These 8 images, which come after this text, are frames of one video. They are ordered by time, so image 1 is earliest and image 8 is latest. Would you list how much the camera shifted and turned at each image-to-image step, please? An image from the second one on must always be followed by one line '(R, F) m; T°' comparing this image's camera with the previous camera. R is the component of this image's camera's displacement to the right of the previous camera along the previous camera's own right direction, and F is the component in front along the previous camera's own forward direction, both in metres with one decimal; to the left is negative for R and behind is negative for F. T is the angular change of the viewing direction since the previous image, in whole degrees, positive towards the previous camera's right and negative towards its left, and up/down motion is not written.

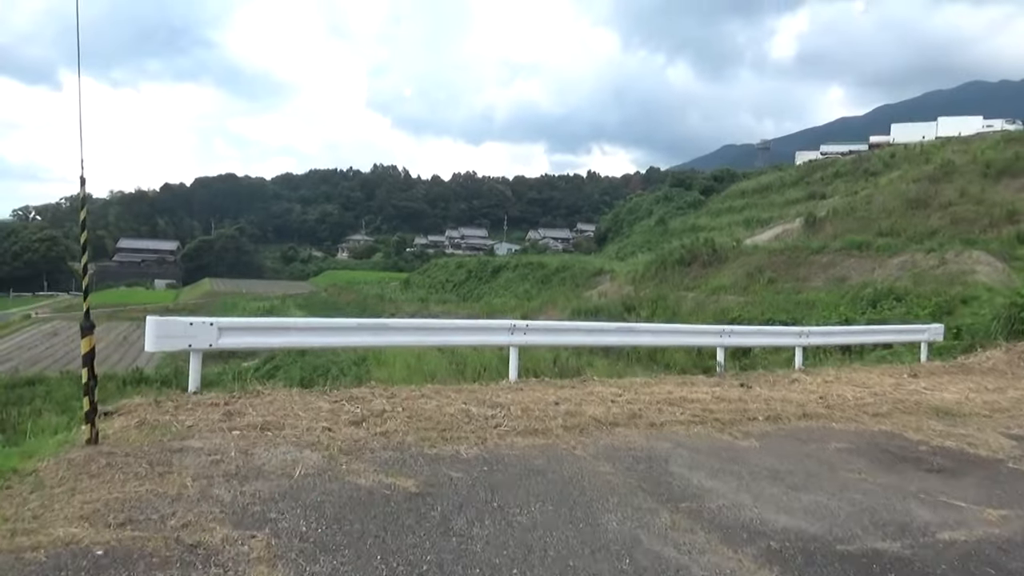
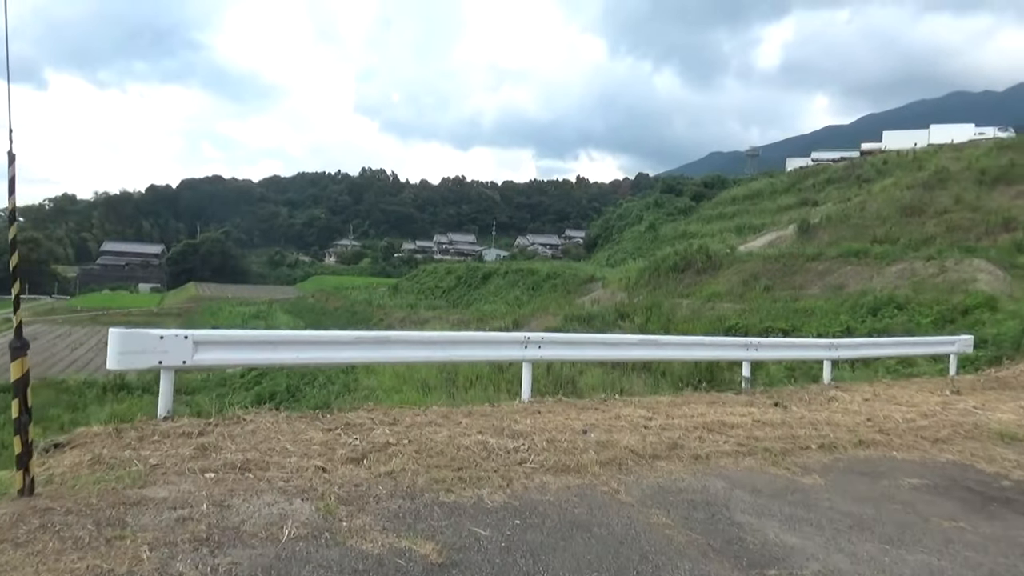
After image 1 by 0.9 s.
(-0.2, +0.7) m; +1°
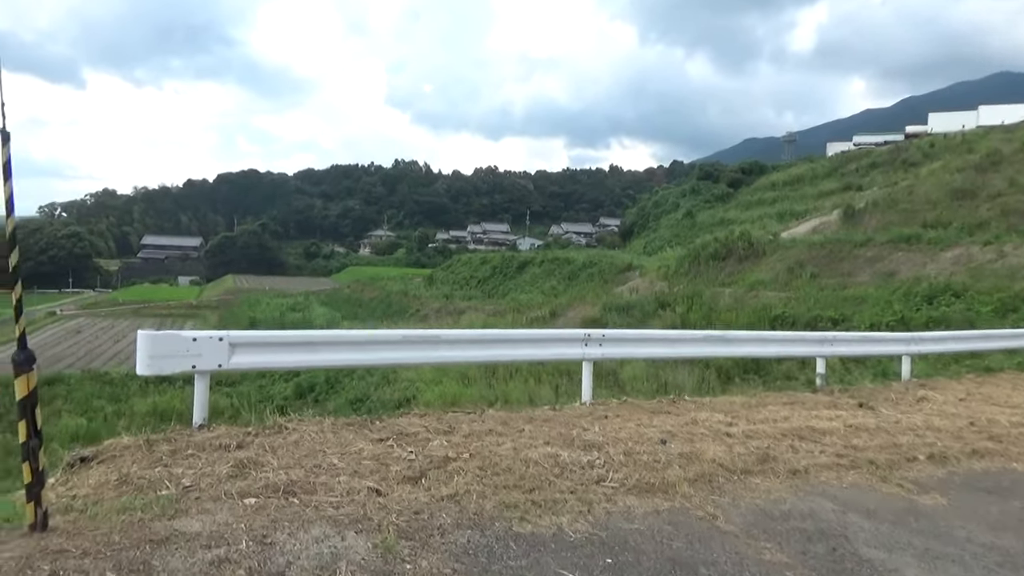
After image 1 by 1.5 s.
(-0.2, +0.5) m; -3°
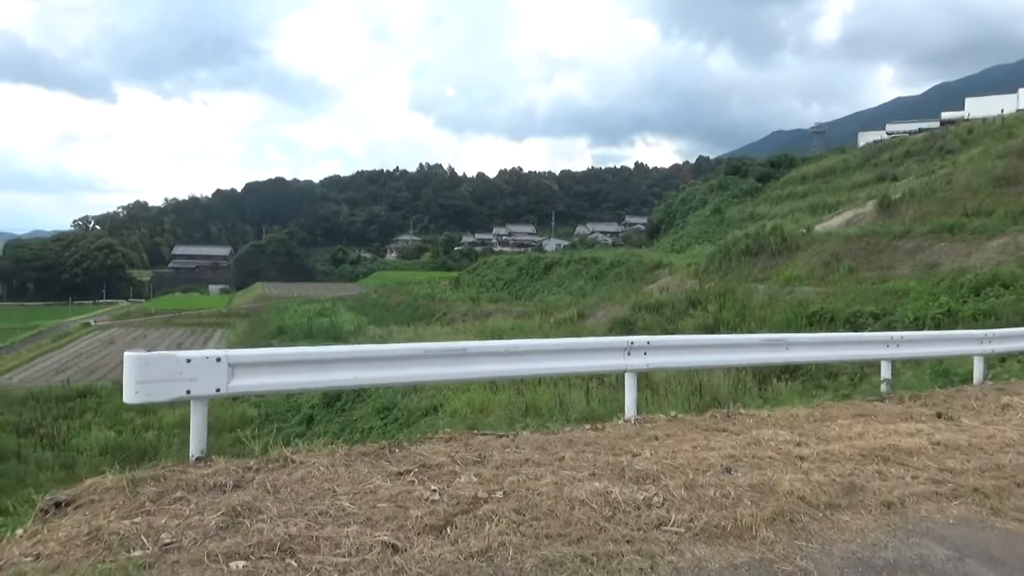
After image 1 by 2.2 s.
(0.0, +0.6) m; -2°
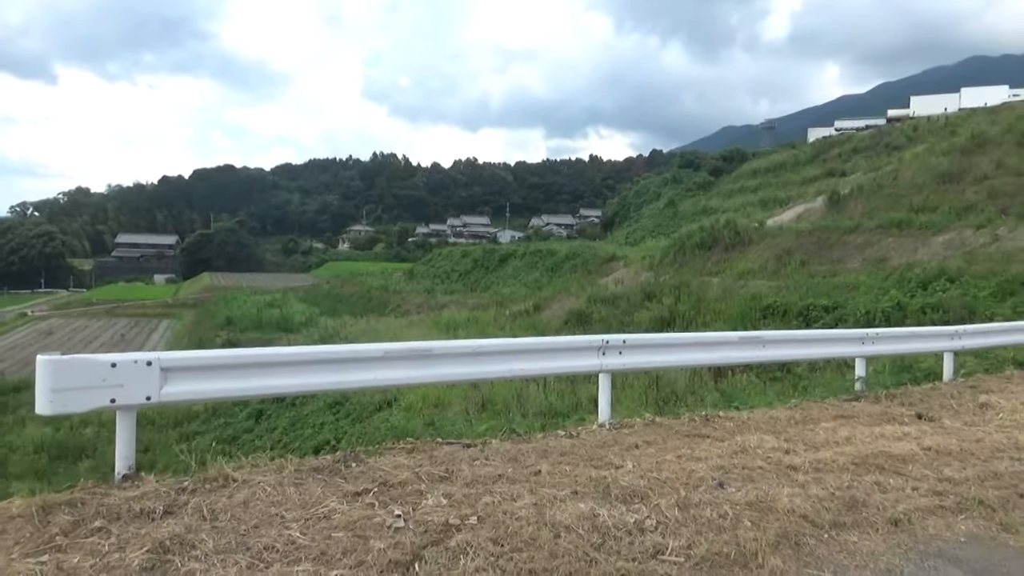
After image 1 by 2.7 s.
(-0.1, +0.4) m; +4°
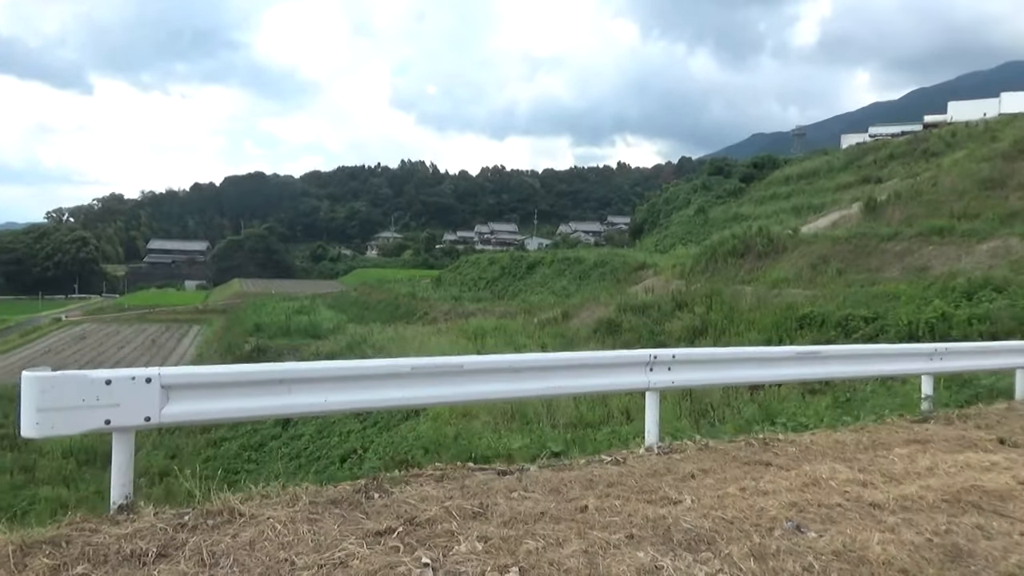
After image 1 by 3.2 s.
(-0.1, +0.4) m; -2°
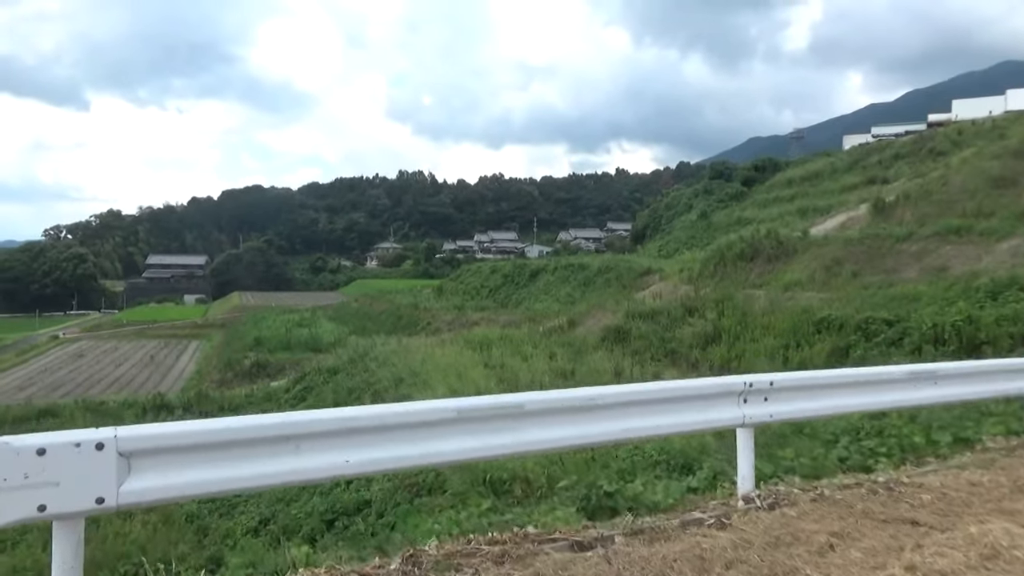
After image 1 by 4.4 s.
(-0.3, +0.8) m; 0°
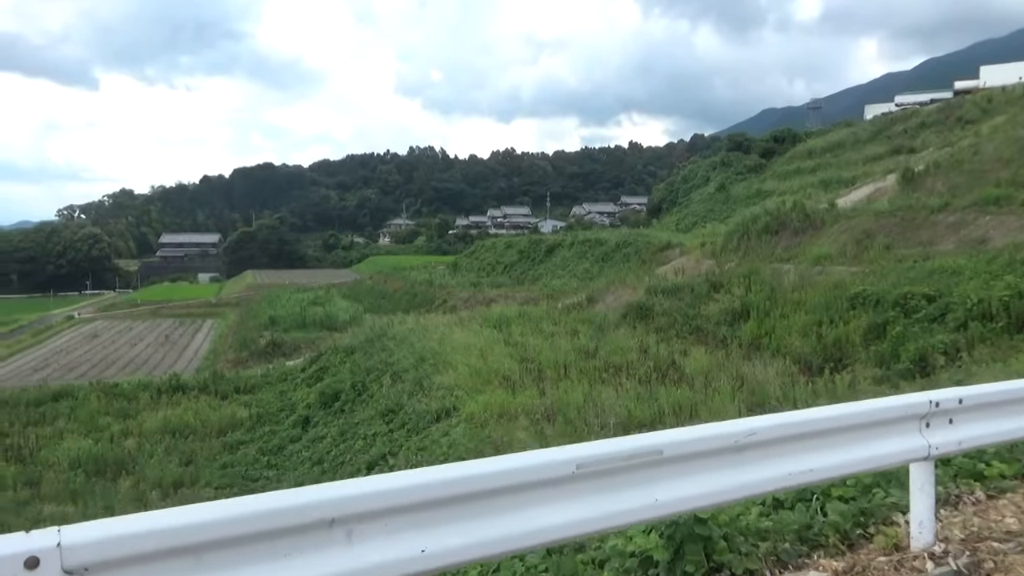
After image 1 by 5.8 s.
(-0.3, +0.9) m; -1°
